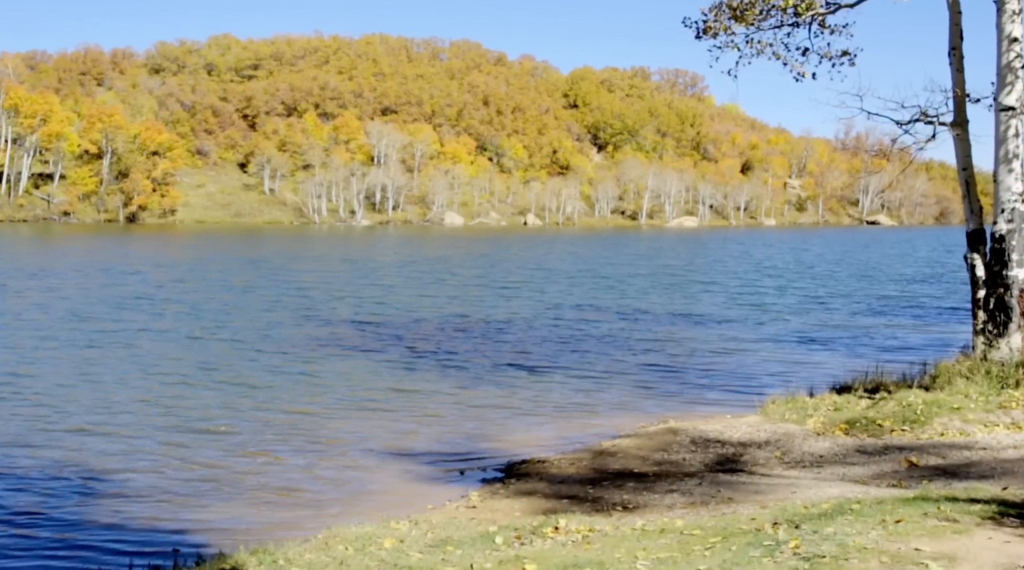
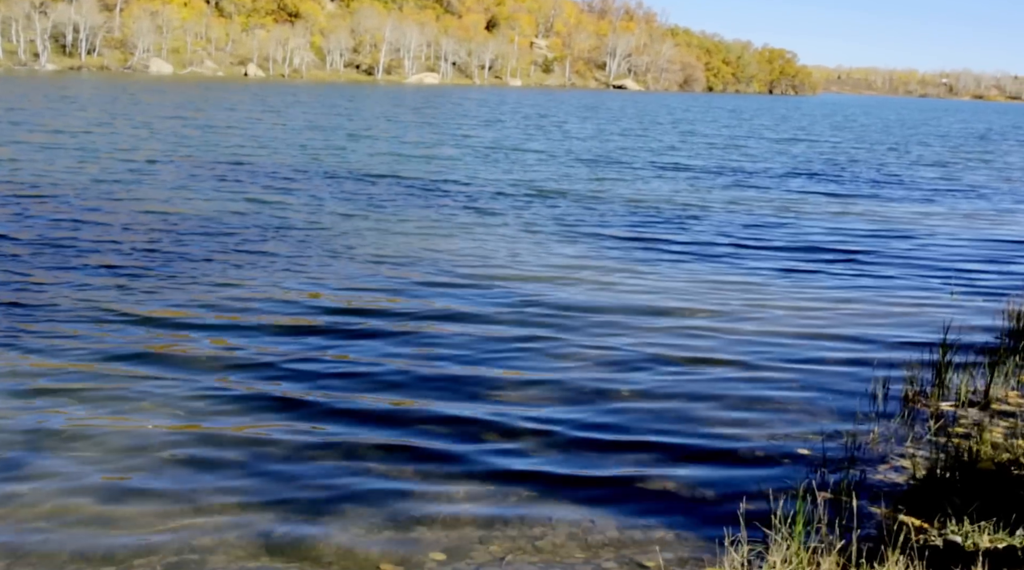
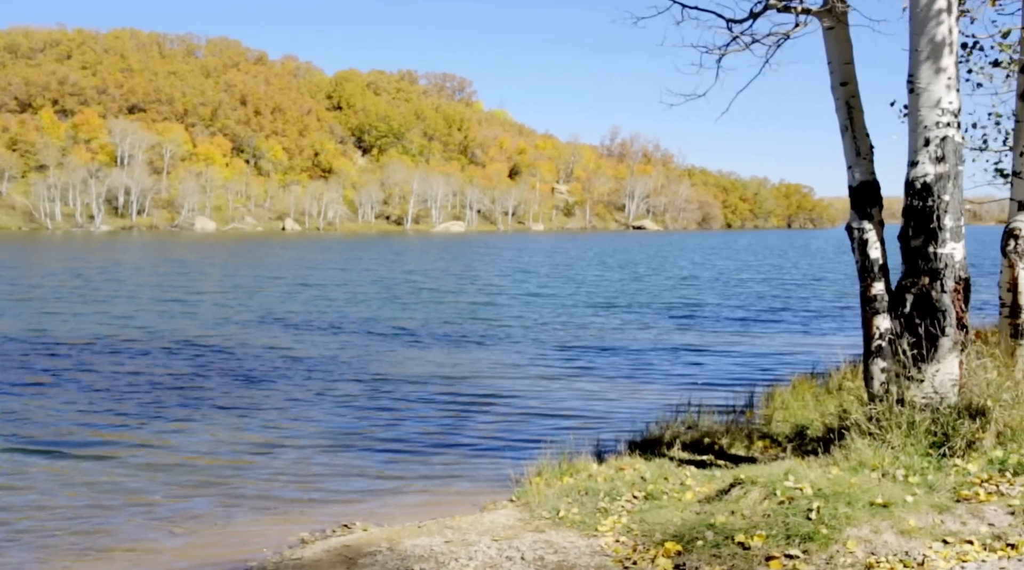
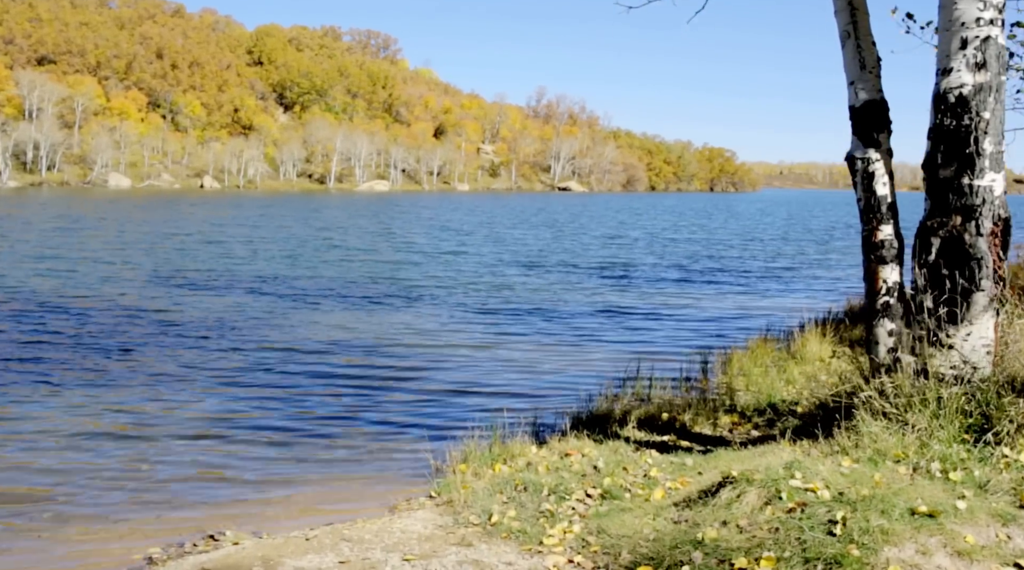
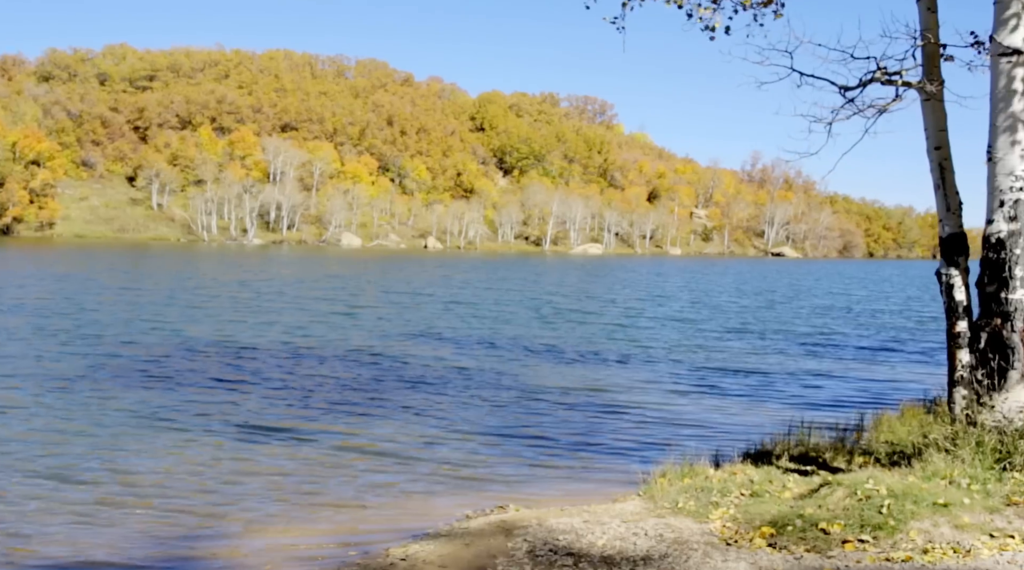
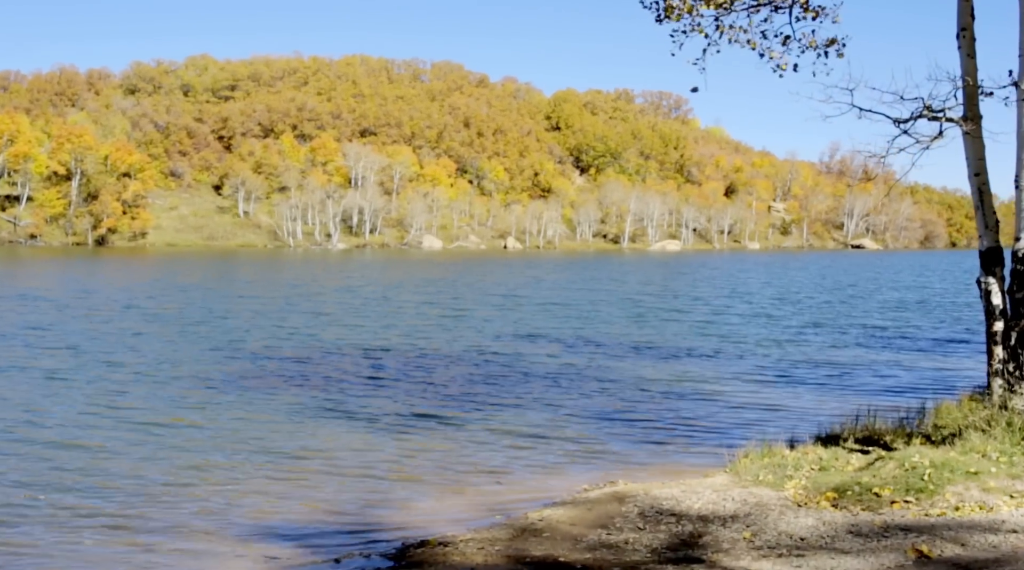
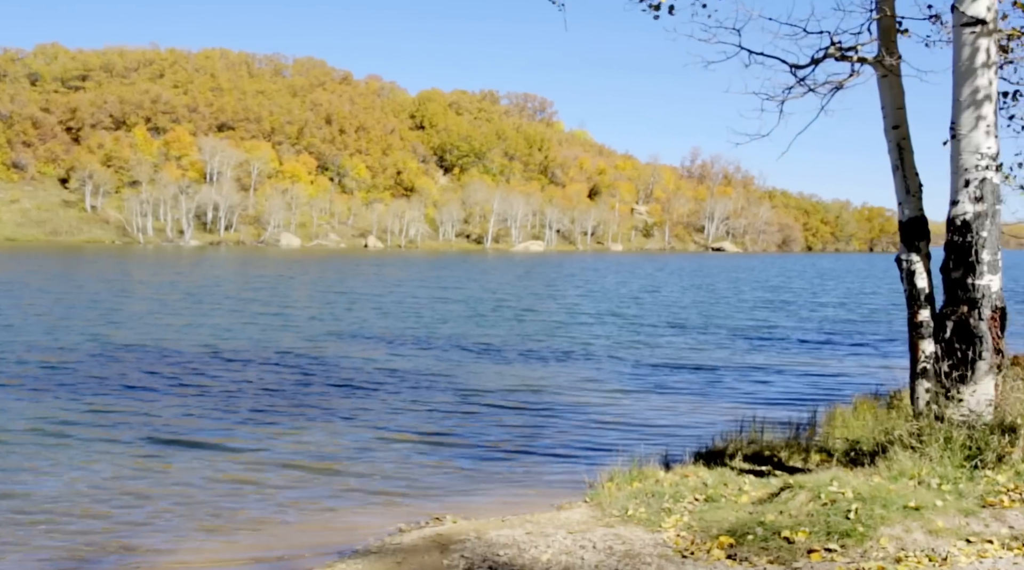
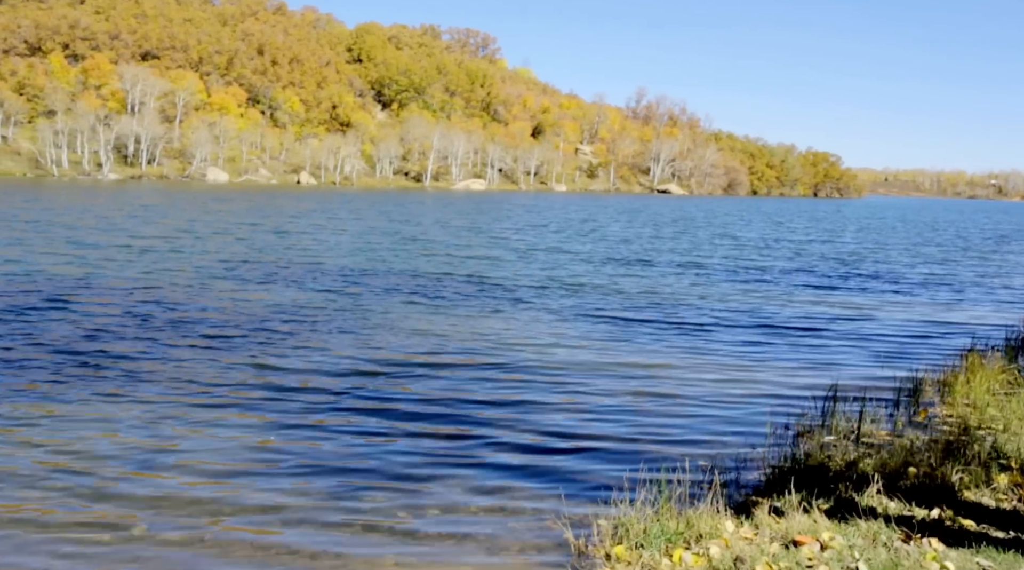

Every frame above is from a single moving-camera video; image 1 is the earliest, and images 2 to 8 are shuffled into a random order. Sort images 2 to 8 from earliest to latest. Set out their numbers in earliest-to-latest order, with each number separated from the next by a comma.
6, 5, 7, 3, 4, 8, 2
